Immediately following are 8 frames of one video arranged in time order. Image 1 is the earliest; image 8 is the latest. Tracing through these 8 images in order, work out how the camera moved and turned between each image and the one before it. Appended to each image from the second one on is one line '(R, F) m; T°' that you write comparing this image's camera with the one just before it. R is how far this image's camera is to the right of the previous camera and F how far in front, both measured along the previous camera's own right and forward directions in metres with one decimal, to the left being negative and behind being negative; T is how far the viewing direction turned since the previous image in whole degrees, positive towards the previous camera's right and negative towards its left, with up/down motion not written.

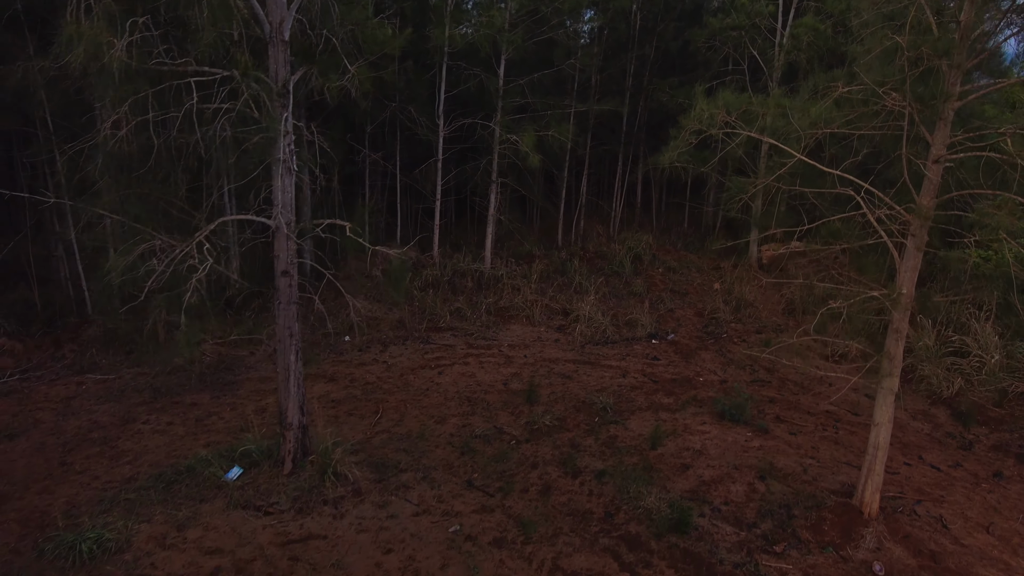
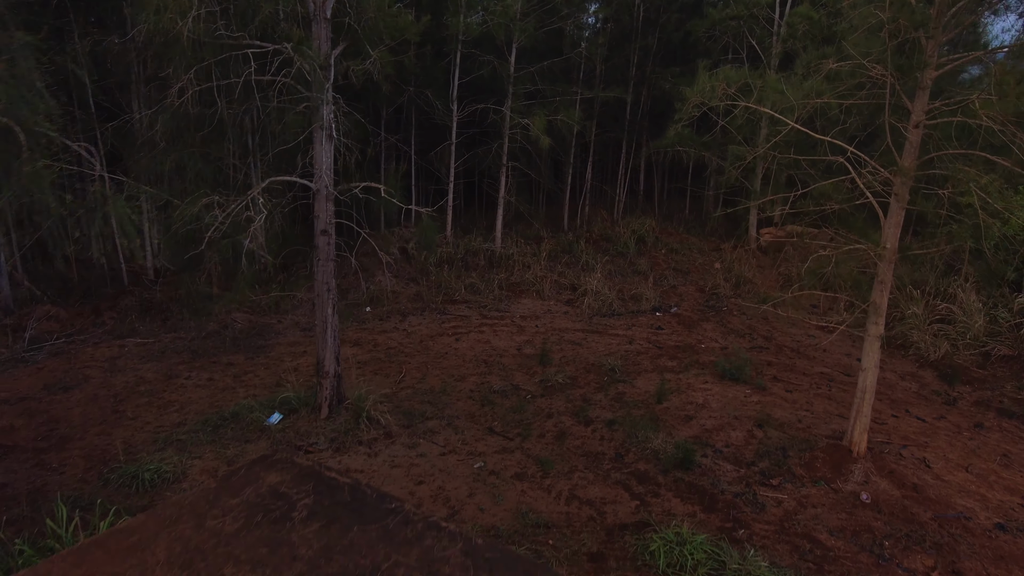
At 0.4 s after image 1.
(-0.1, -0.5) m; 0°
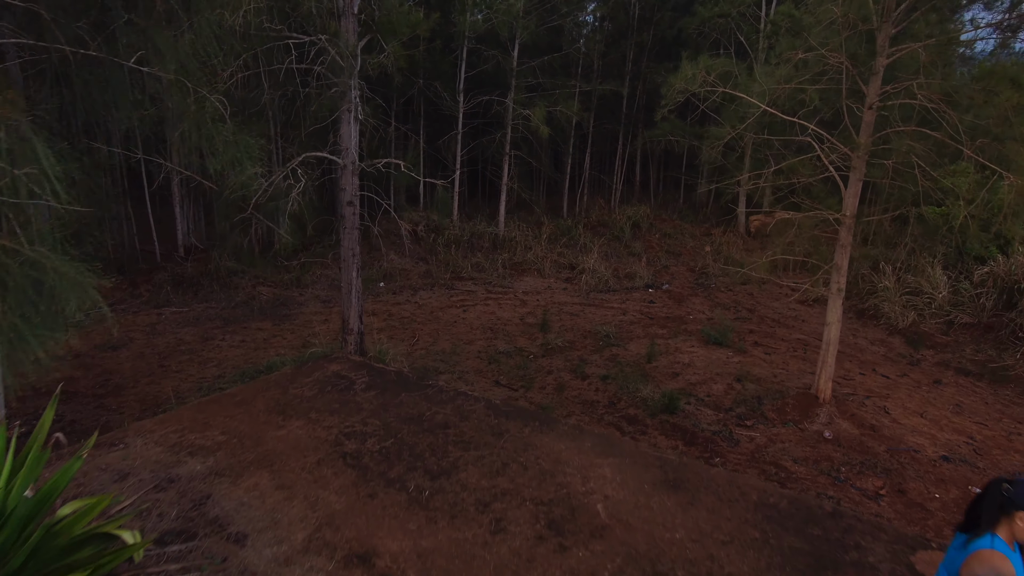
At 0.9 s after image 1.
(0.0, -0.7) m; 0°
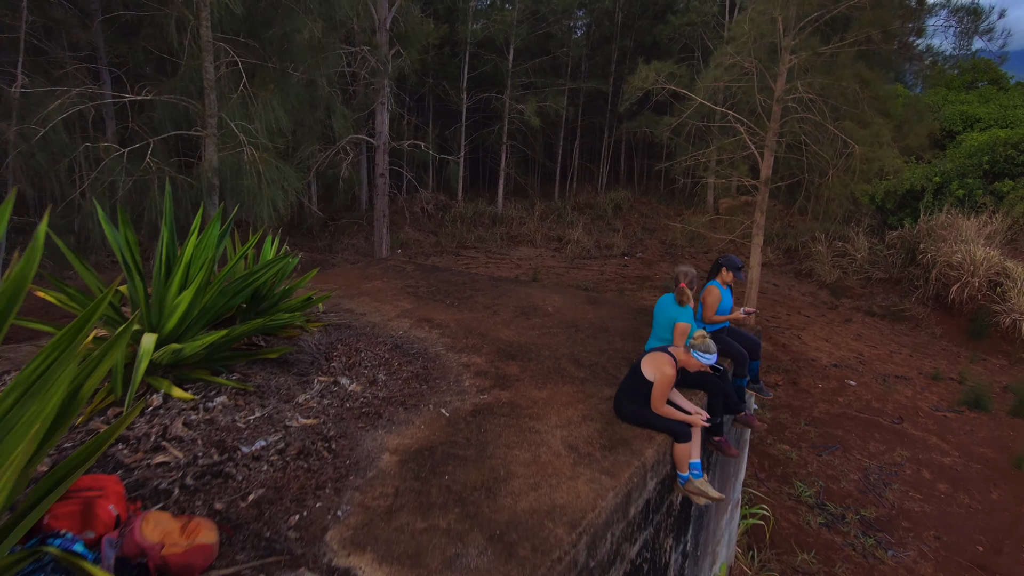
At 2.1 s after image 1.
(0.0, -1.7) m; 0°
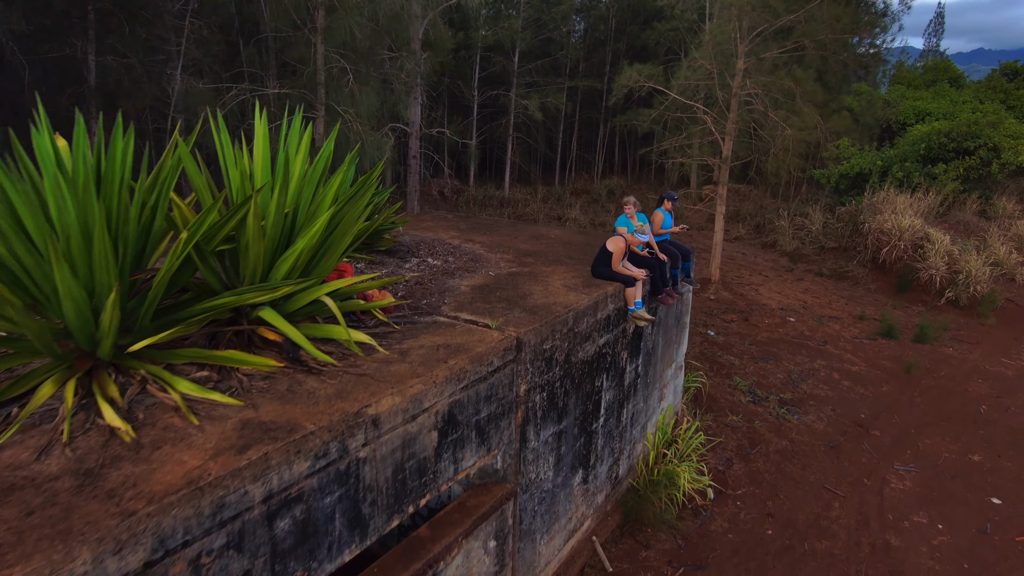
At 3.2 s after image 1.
(-0.1, -1.7) m; 0°
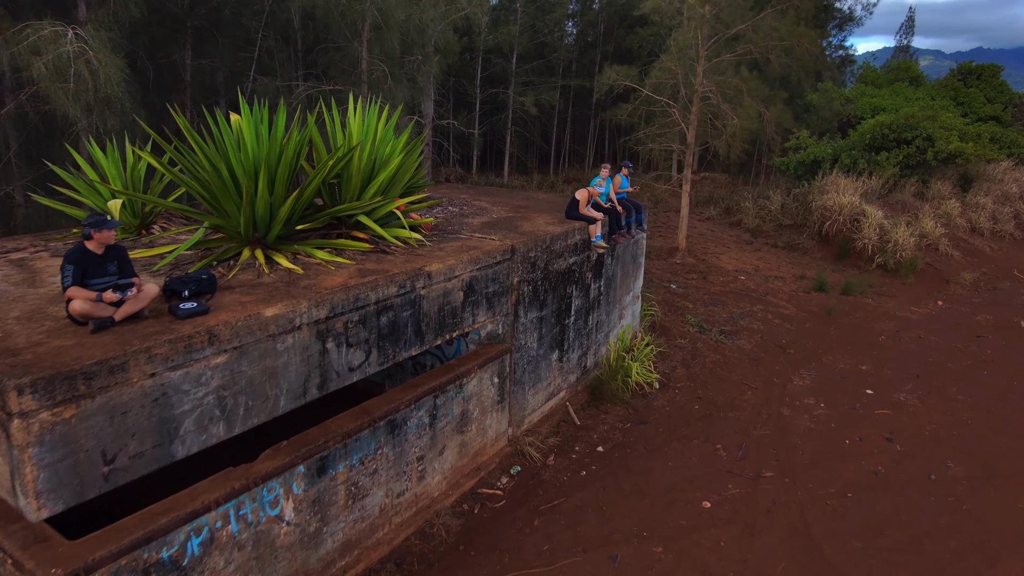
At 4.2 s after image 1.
(0.0, -1.7) m; 0°
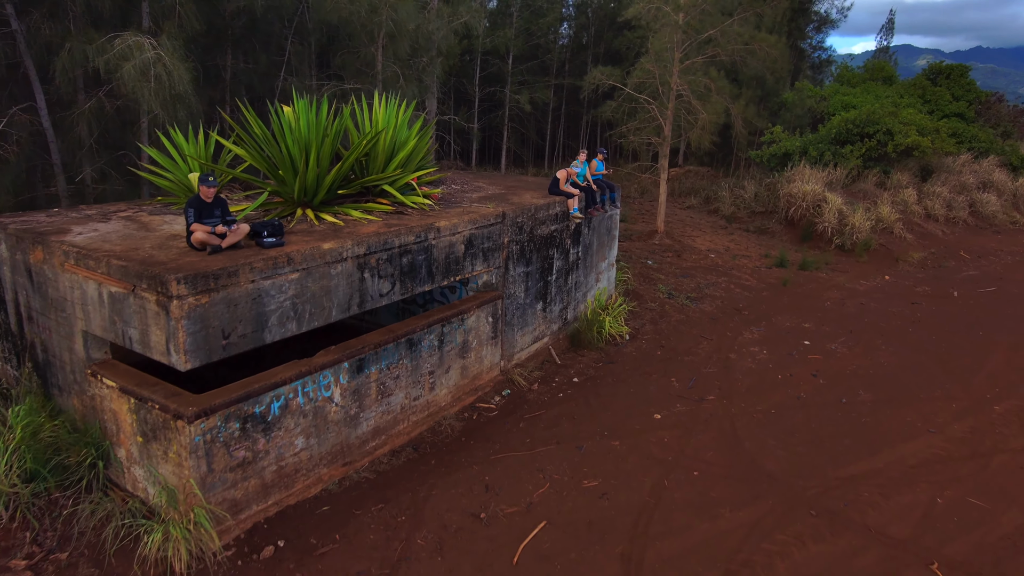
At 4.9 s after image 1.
(+0.1, -1.2) m; 0°
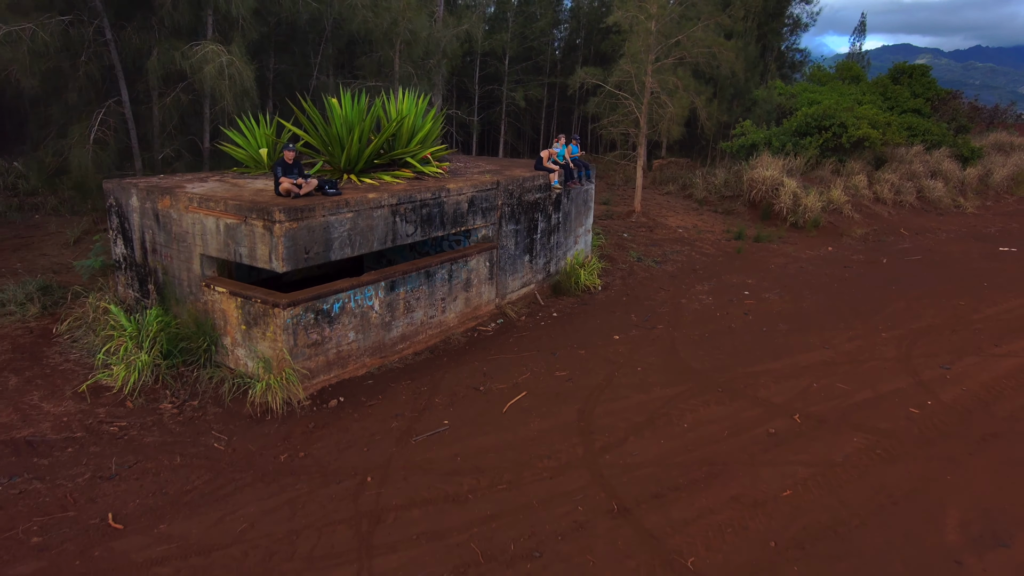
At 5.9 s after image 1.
(+0.1, -1.7) m; 0°
